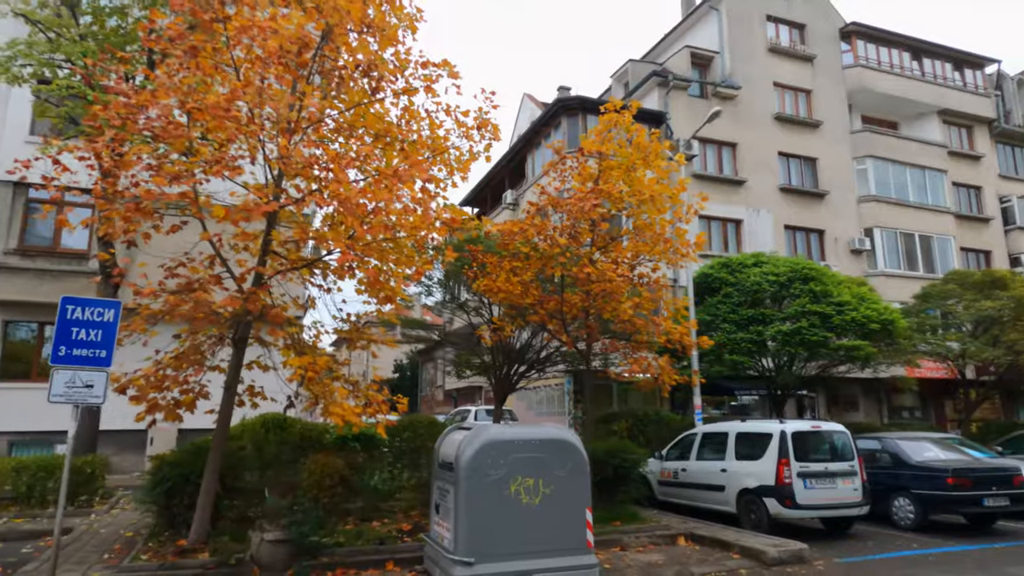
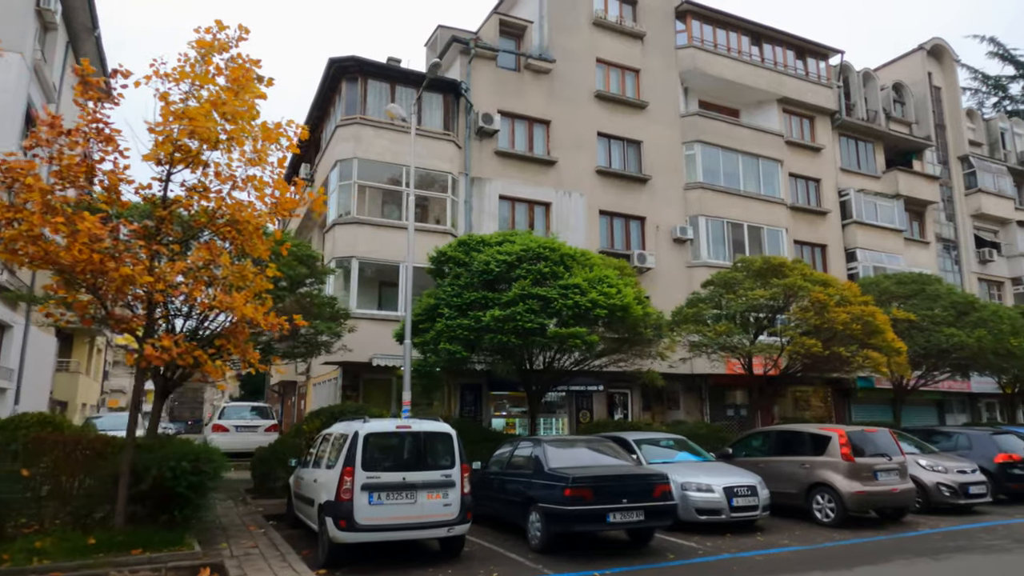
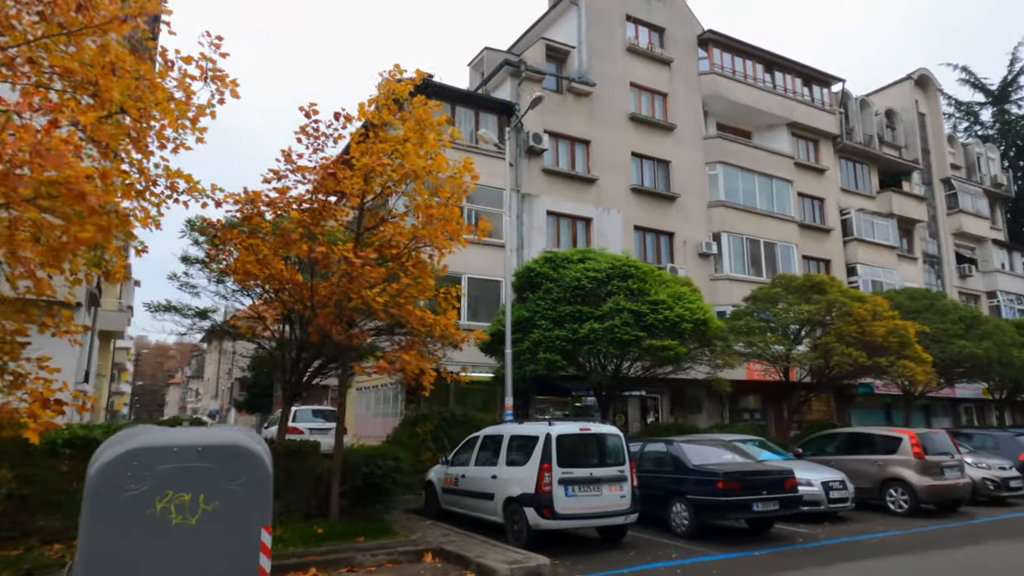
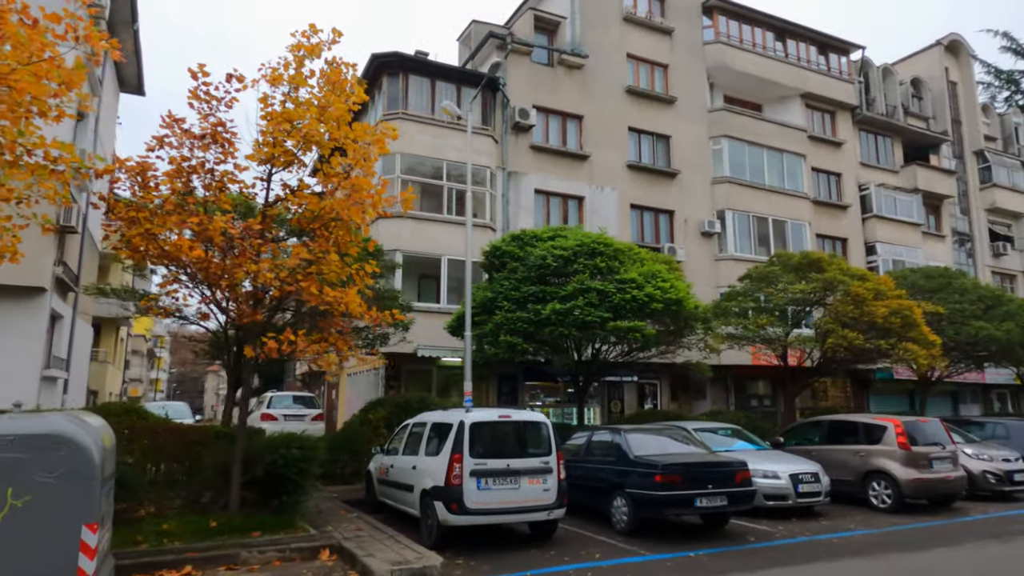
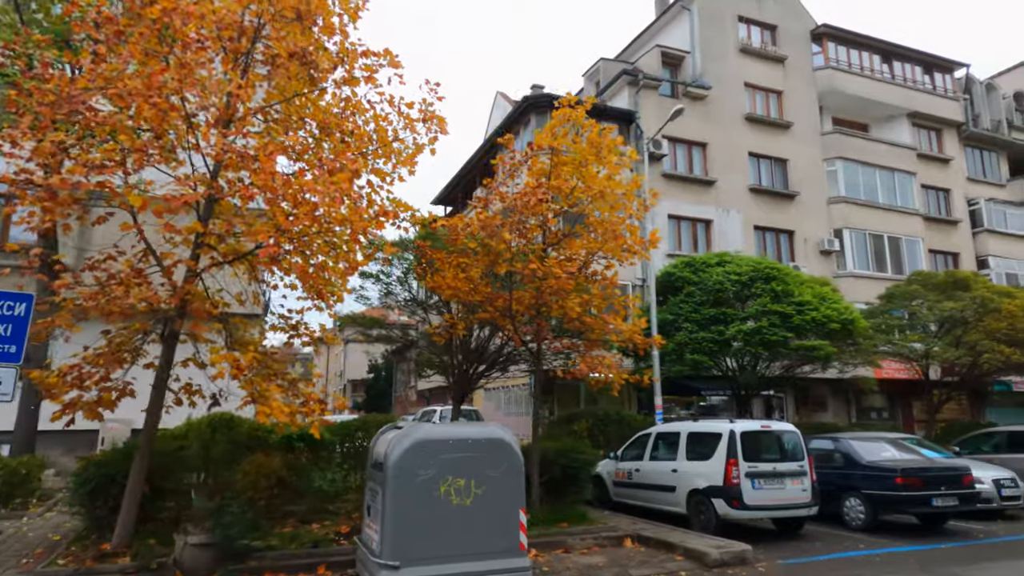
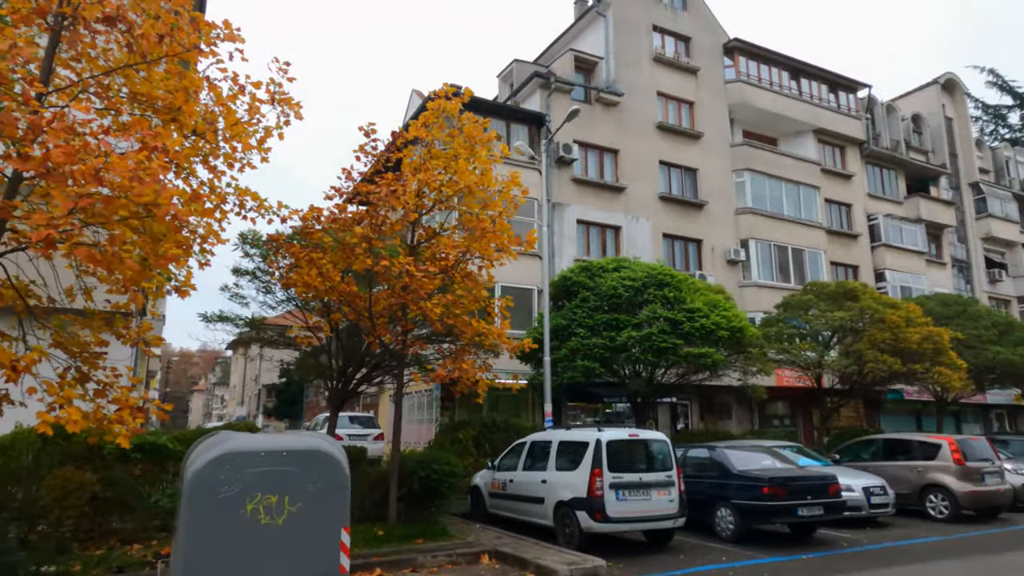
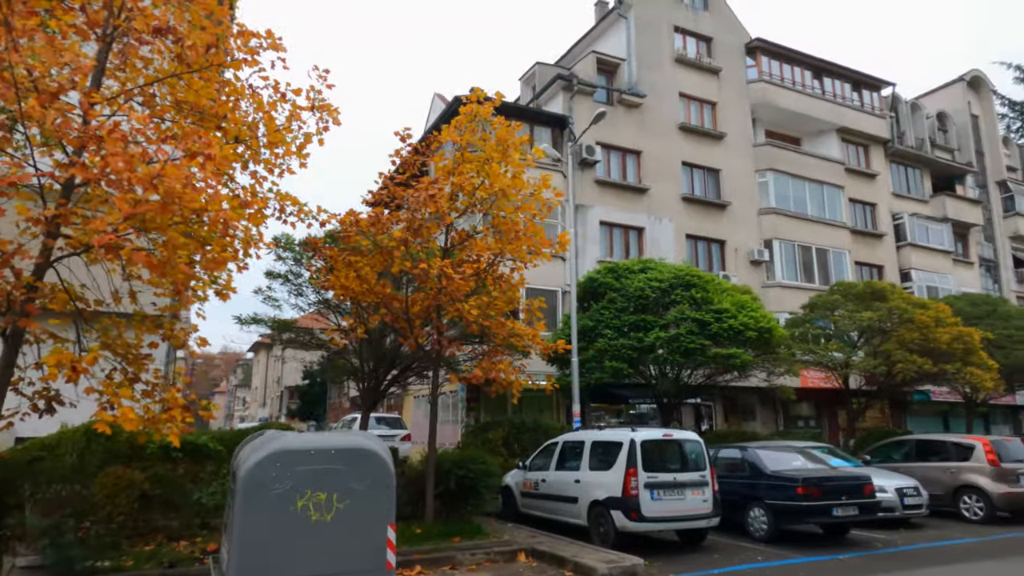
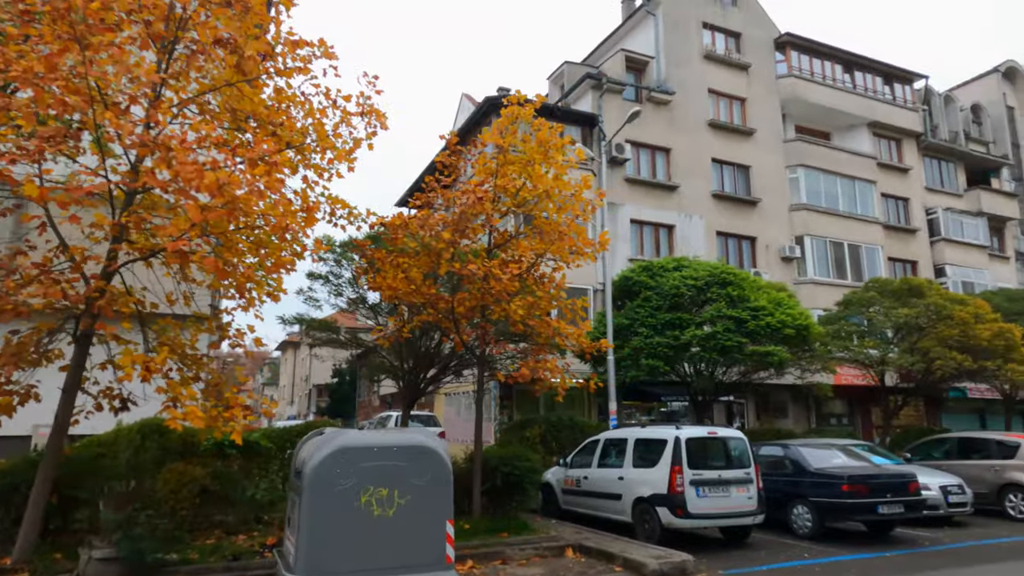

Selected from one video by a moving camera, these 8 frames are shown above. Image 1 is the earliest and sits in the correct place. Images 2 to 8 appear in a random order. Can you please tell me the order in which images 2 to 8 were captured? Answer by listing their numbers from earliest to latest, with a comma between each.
5, 8, 7, 6, 3, 4, 2
